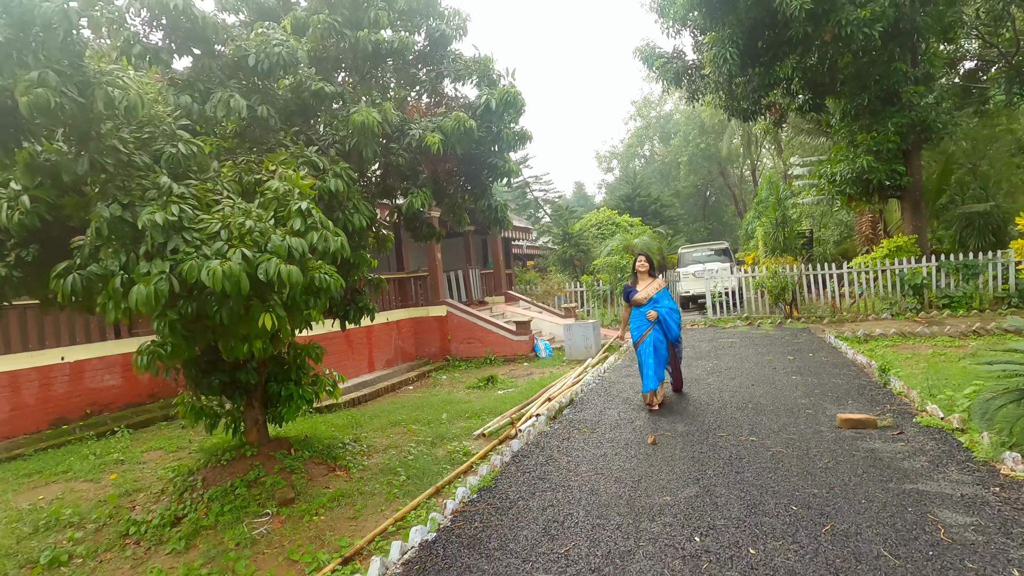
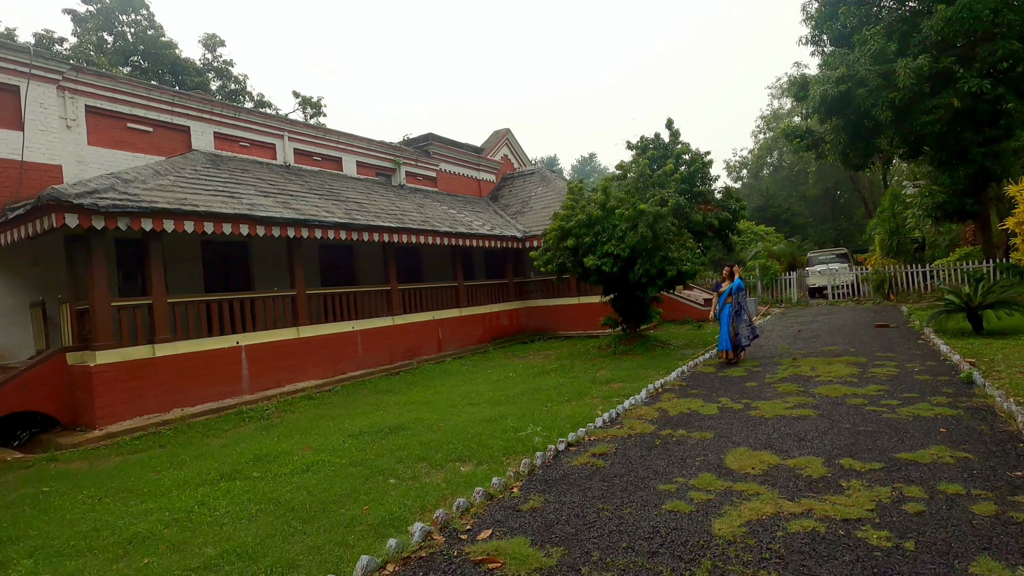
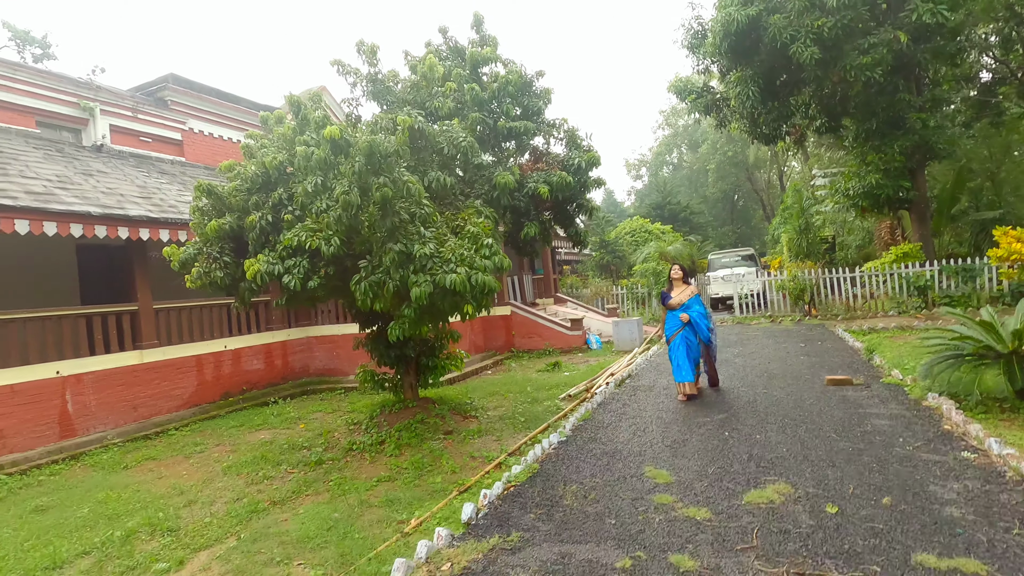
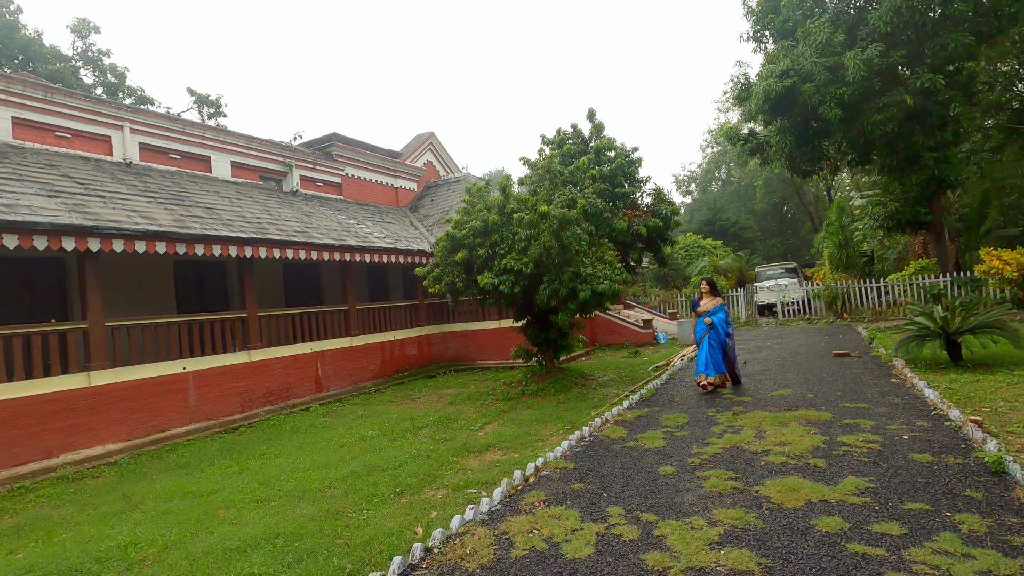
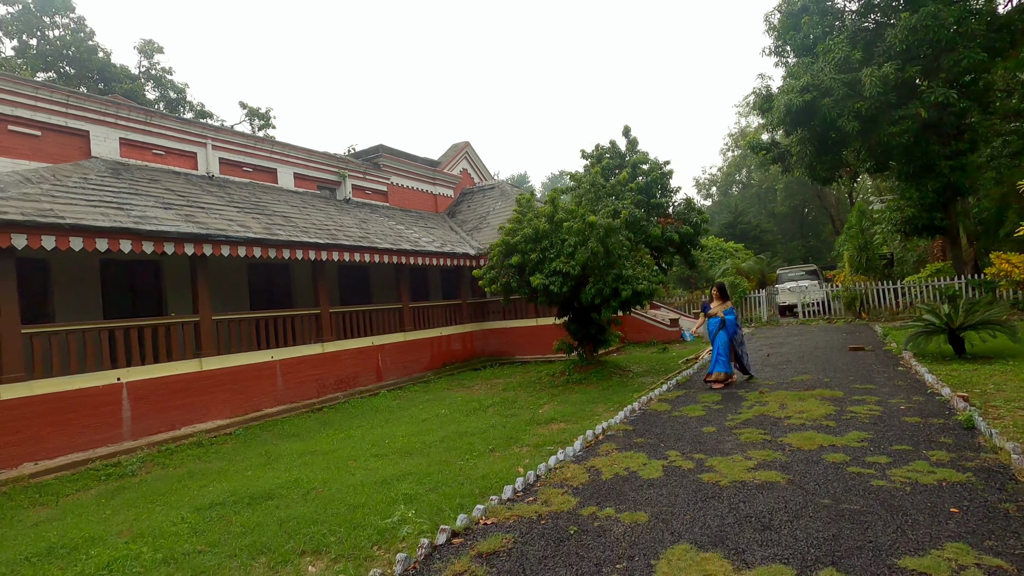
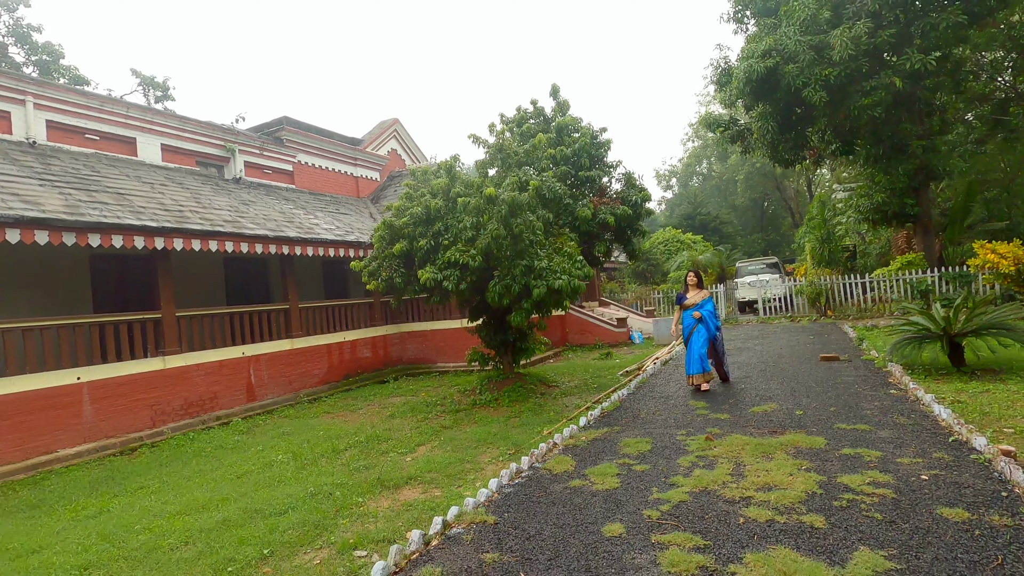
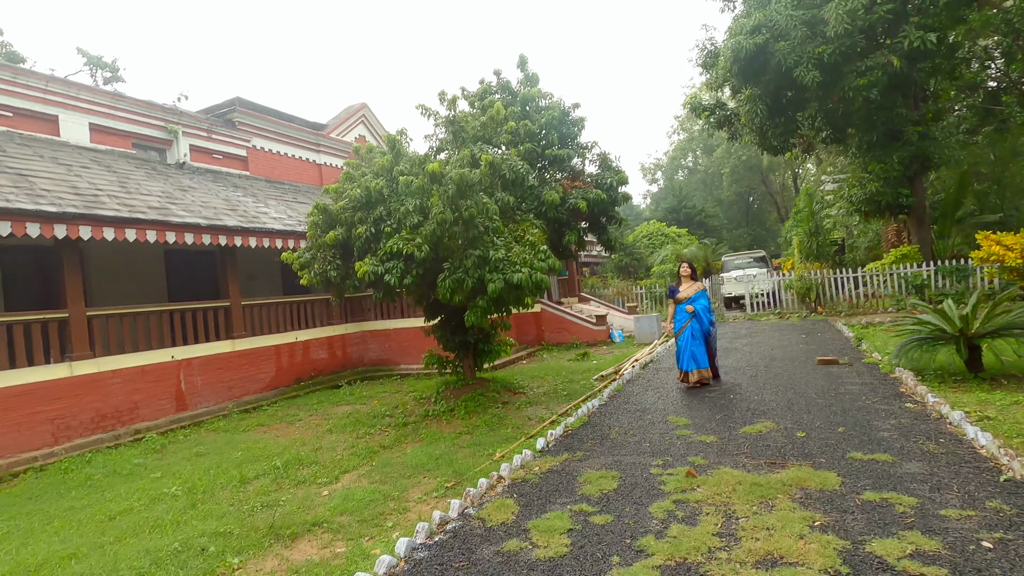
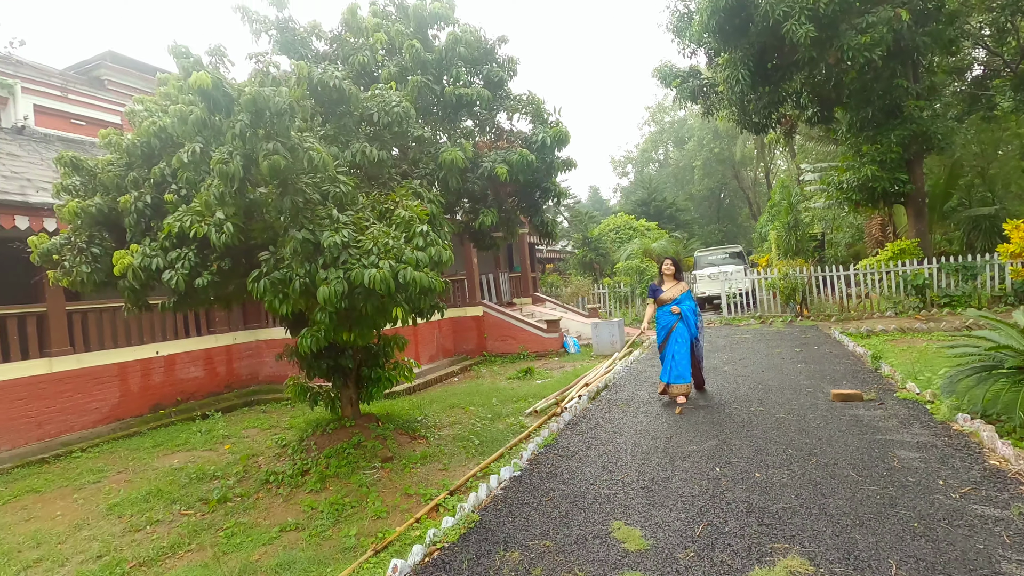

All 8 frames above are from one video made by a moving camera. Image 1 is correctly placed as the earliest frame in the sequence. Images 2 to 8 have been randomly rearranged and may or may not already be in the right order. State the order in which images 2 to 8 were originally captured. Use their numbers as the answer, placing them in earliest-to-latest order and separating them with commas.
8, 3, 7, 6, 4, 5, 2
